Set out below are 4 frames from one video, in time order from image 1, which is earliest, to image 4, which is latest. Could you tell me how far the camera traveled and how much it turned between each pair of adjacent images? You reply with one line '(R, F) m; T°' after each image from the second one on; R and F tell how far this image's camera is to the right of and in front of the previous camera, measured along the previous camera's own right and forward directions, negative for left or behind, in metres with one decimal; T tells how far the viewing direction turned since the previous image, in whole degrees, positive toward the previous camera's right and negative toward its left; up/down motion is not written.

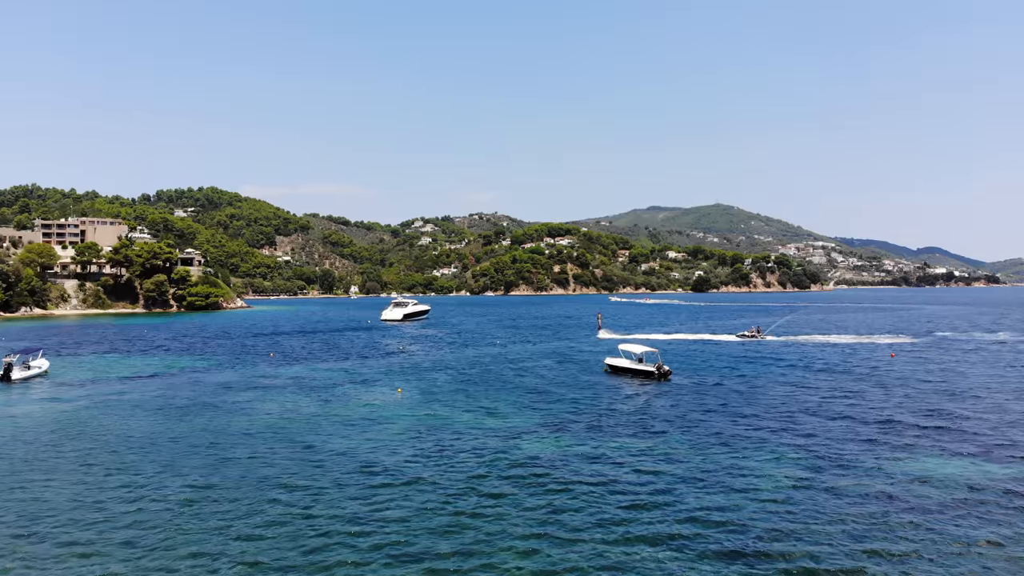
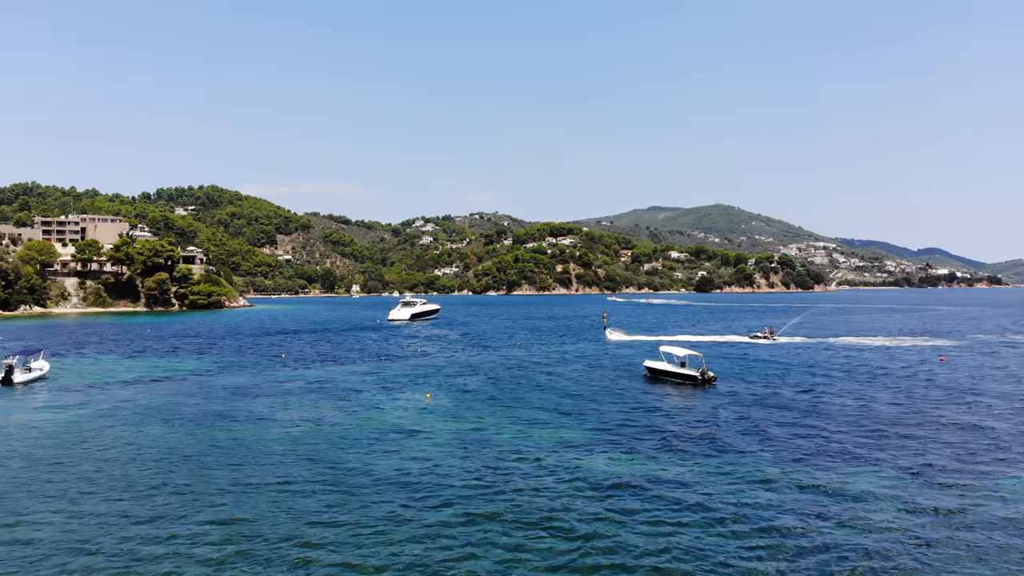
(-1.7, +2.5) m; 0°
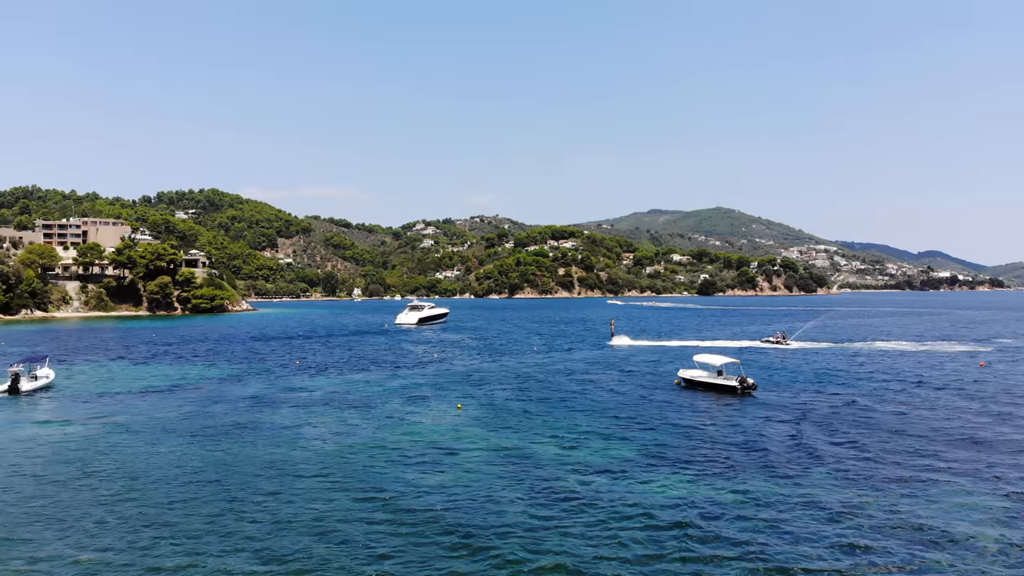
(-1.5, +1.8) m; 0°
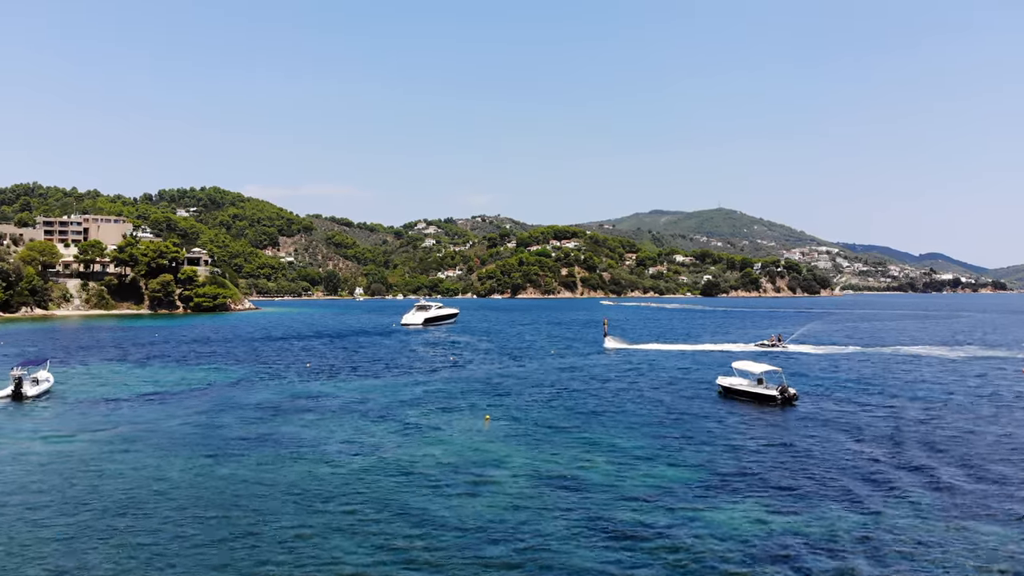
(-1.3, +2.0) m; 0°
